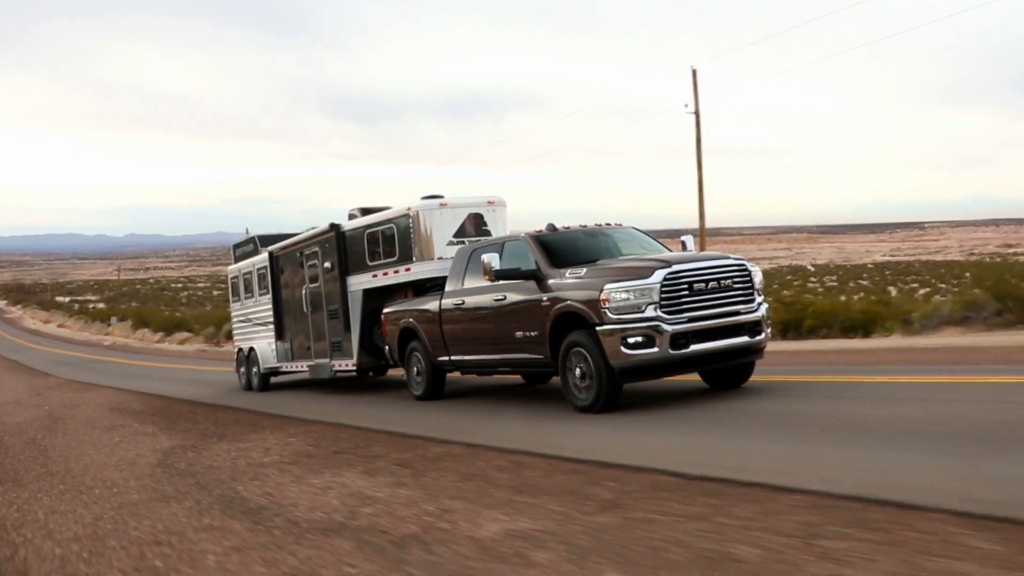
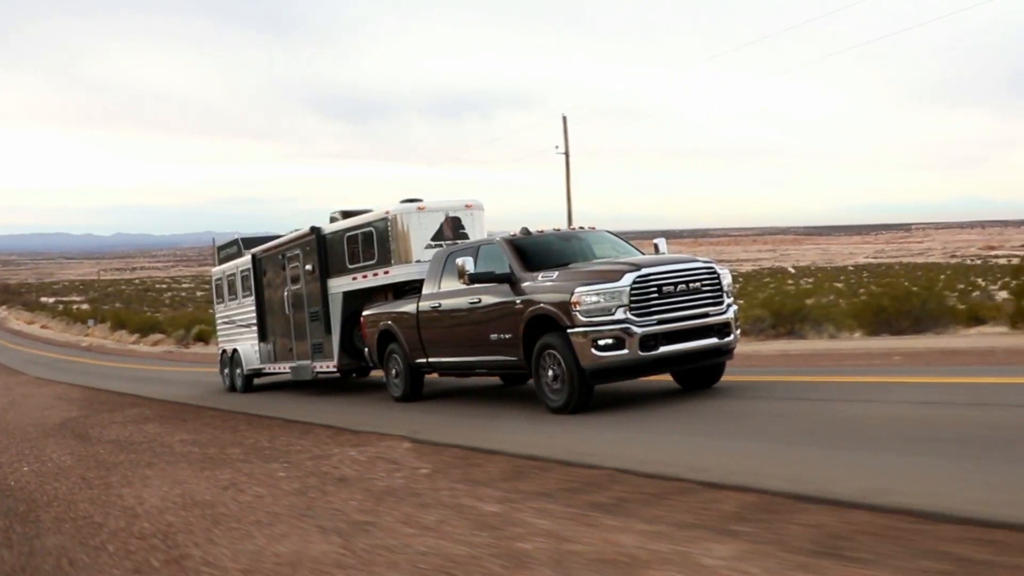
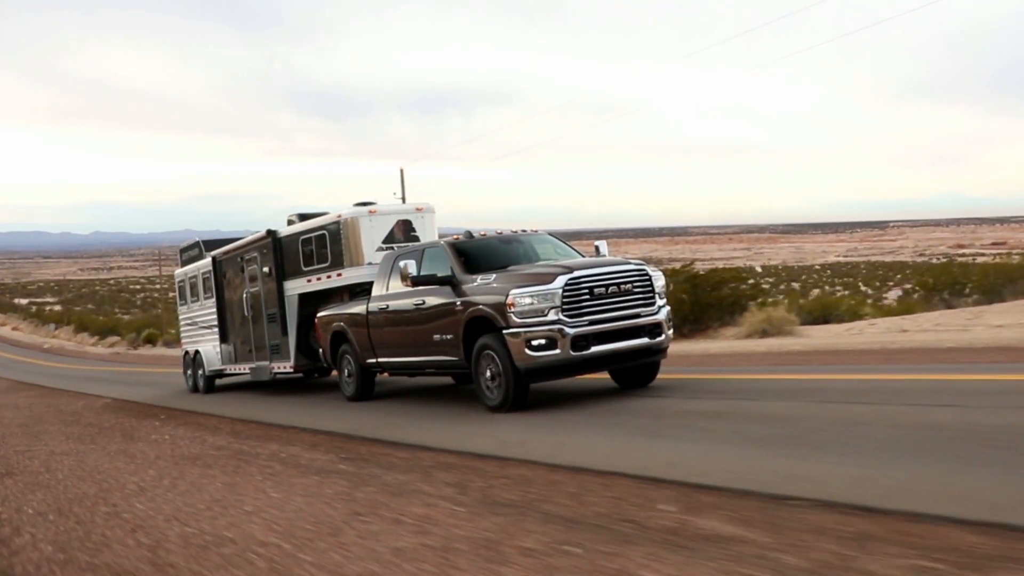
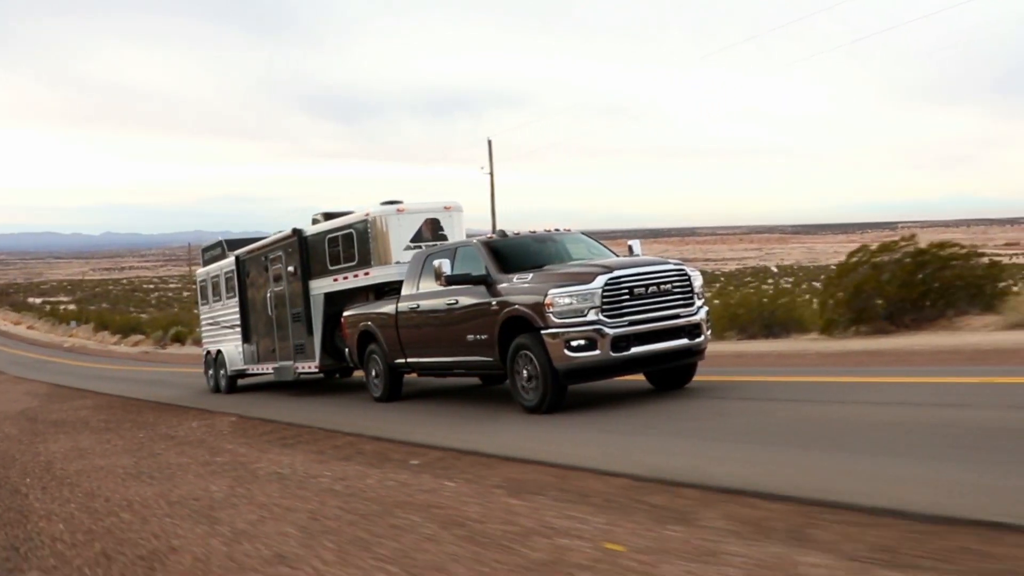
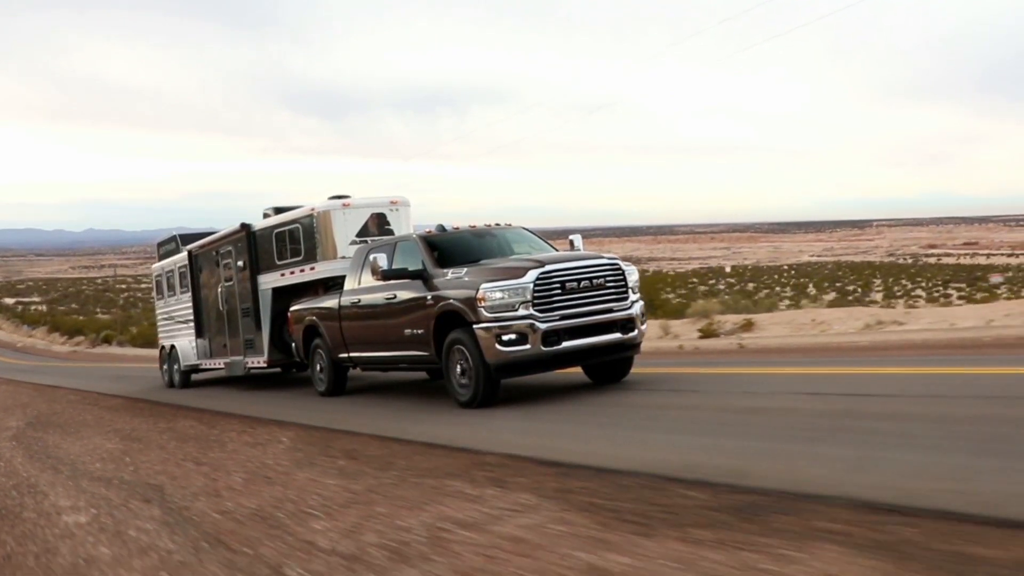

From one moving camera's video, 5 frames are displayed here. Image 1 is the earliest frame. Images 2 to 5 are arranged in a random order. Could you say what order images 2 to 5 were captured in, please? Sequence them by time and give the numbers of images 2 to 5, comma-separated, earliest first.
2, 4, 3, 5
